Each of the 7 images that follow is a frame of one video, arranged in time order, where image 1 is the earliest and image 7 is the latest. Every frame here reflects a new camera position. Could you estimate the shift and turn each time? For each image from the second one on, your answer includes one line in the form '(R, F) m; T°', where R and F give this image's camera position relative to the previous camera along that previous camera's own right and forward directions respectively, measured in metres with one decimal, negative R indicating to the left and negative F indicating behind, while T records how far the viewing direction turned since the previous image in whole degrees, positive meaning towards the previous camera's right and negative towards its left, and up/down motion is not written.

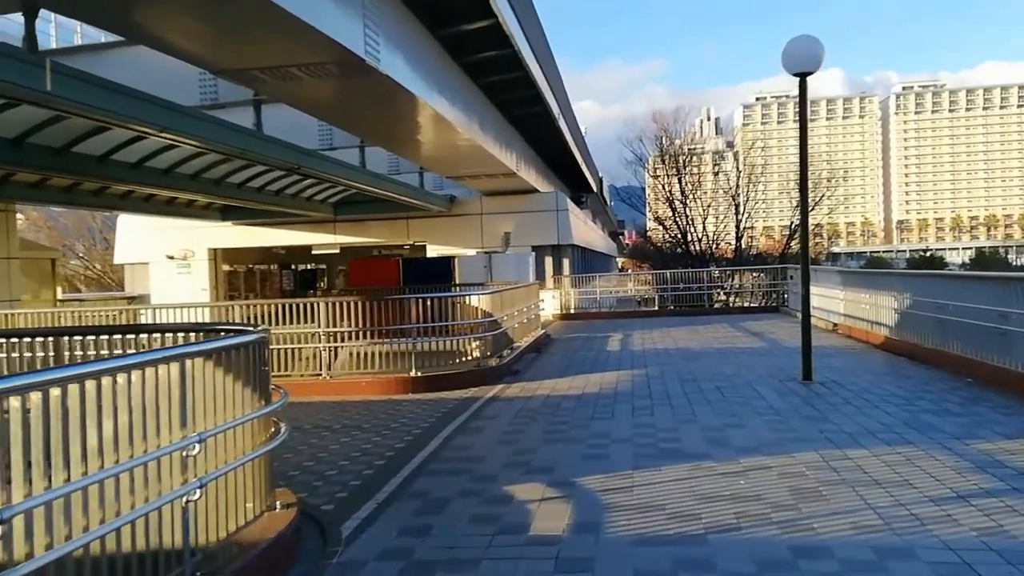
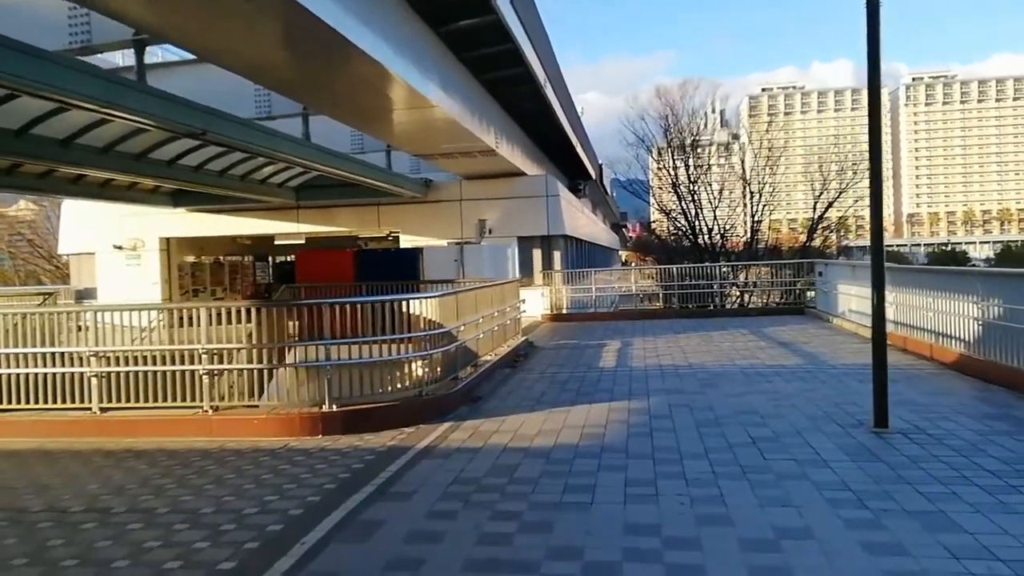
(+0.4, +3.1) m; 0°
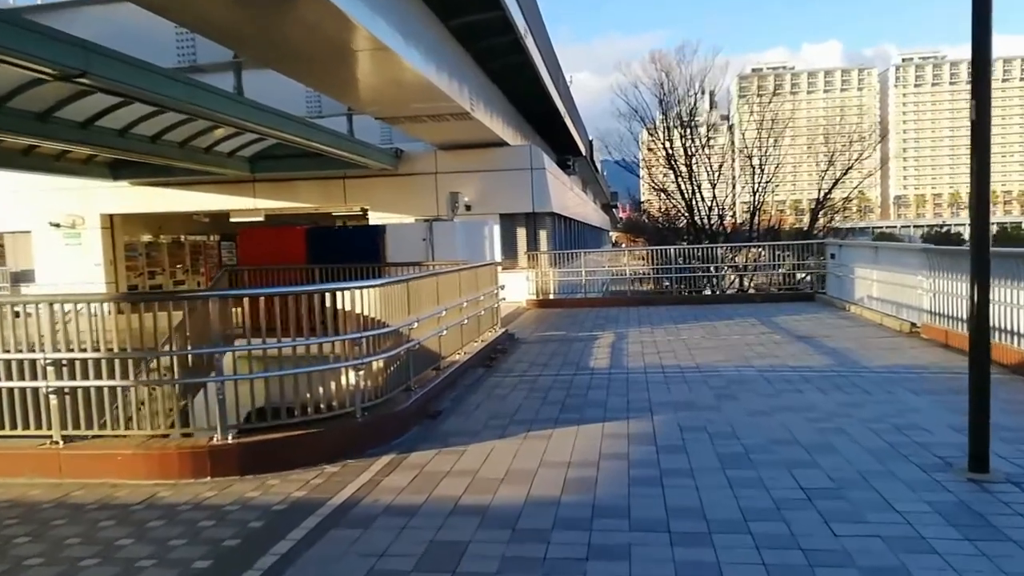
(+0.2, +2.1) m; +1°
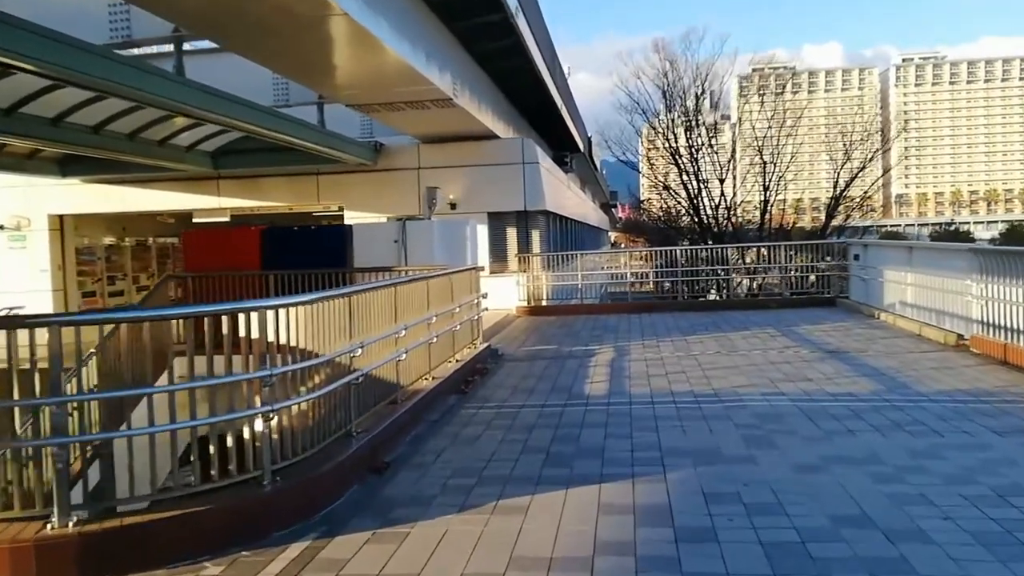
(+0.2, +1.7) m; 0°
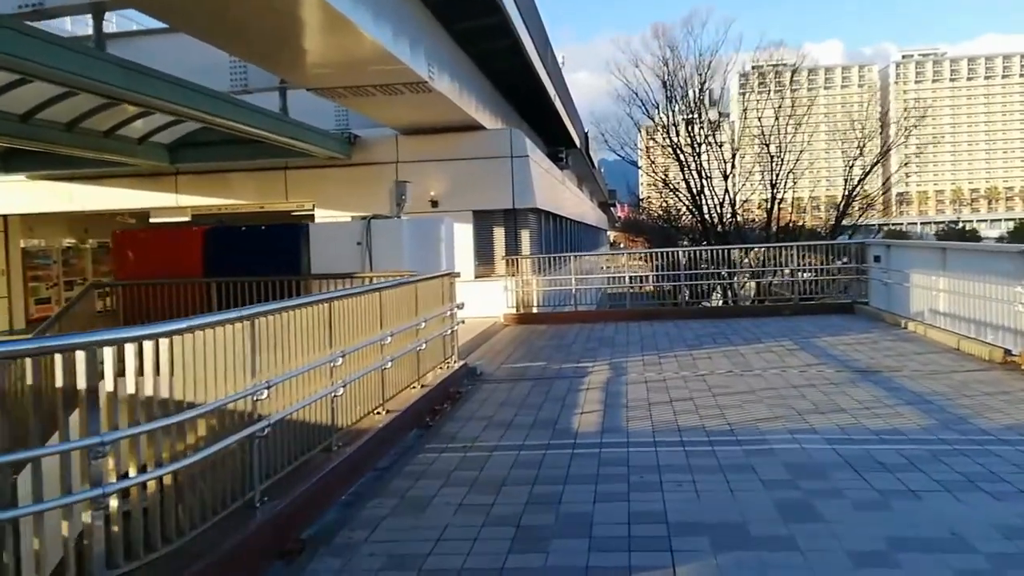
(+0.2, +1.5) m; 0°
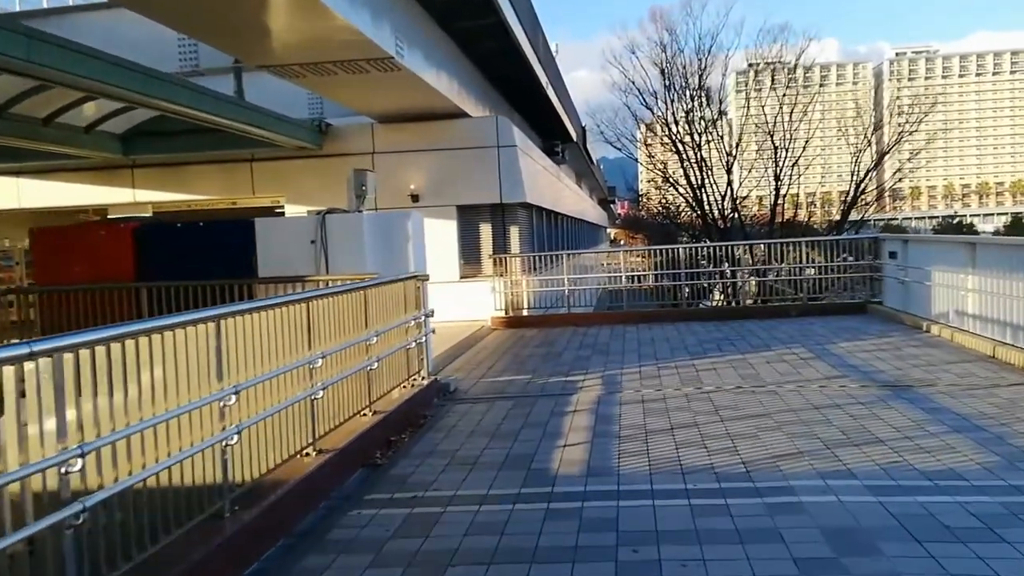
(+0.2, +1.3) m; 0°
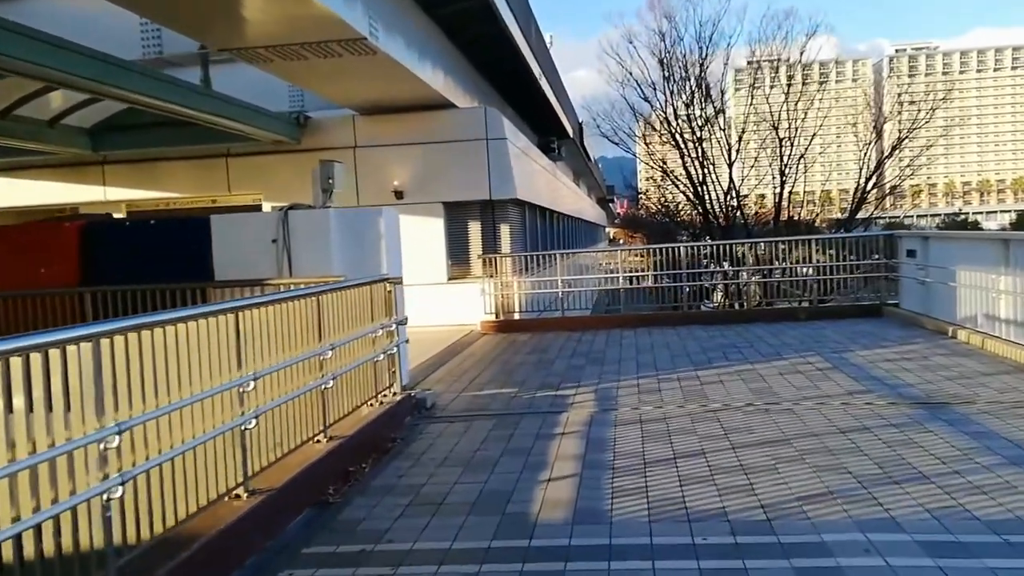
(+0.1, +1.0) m; 0°
